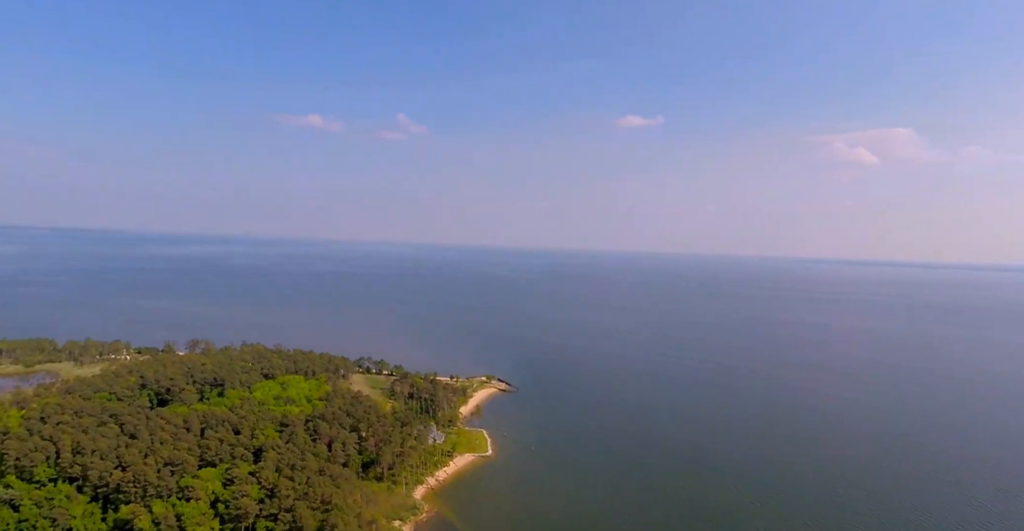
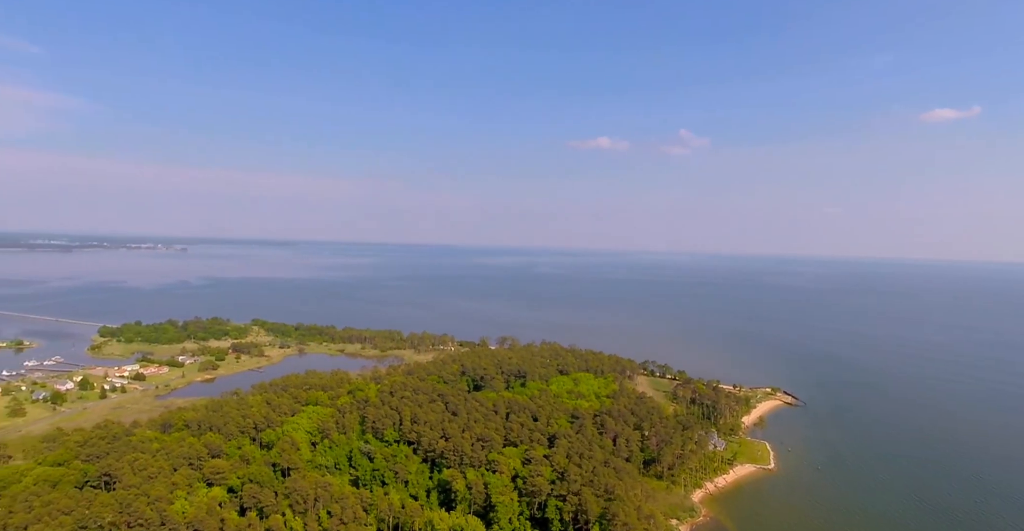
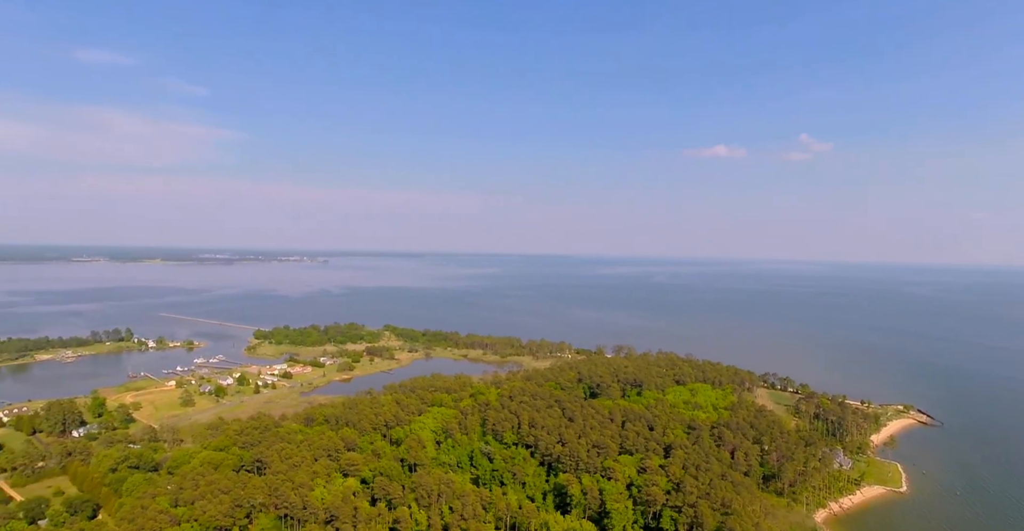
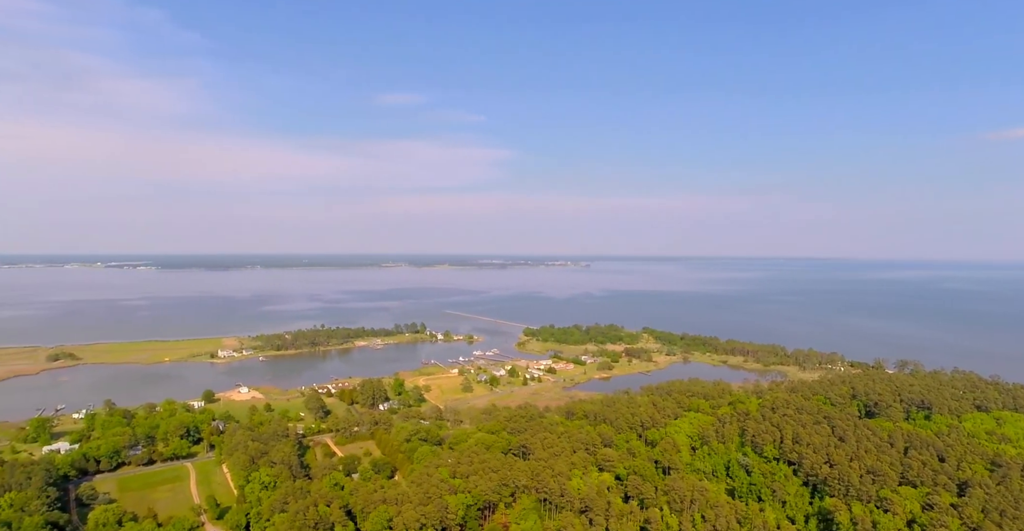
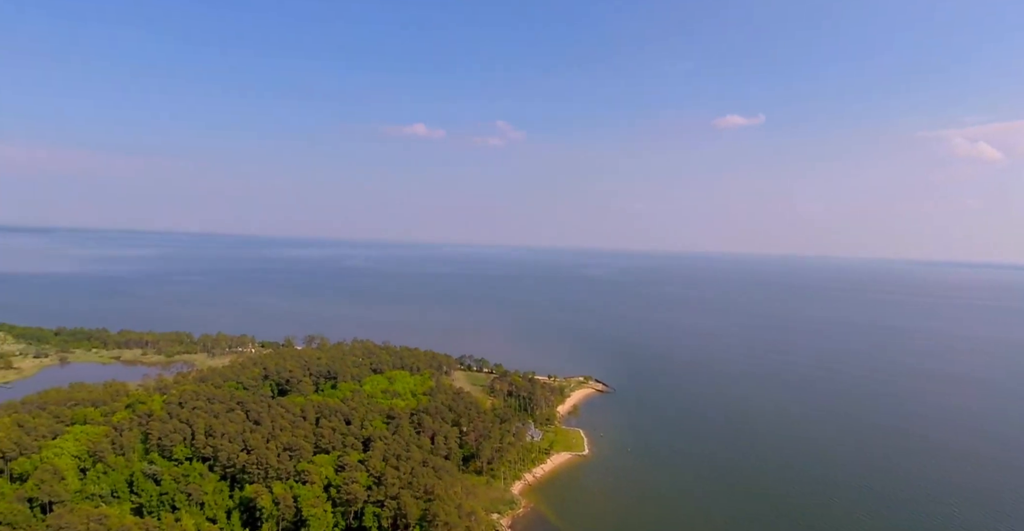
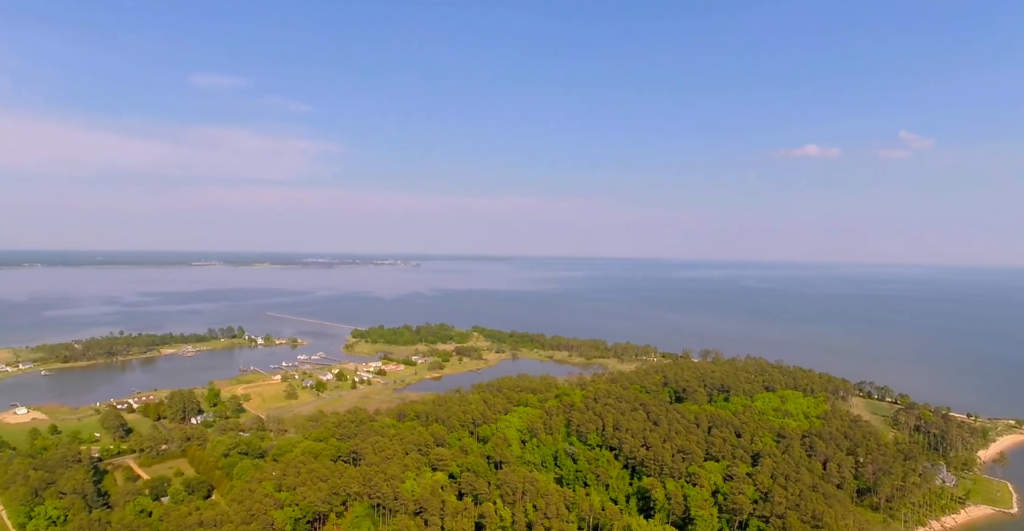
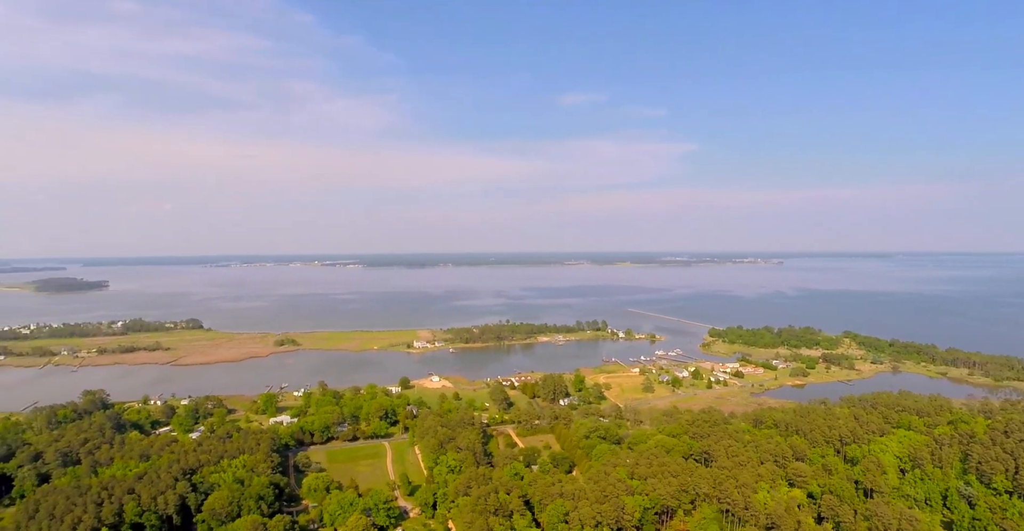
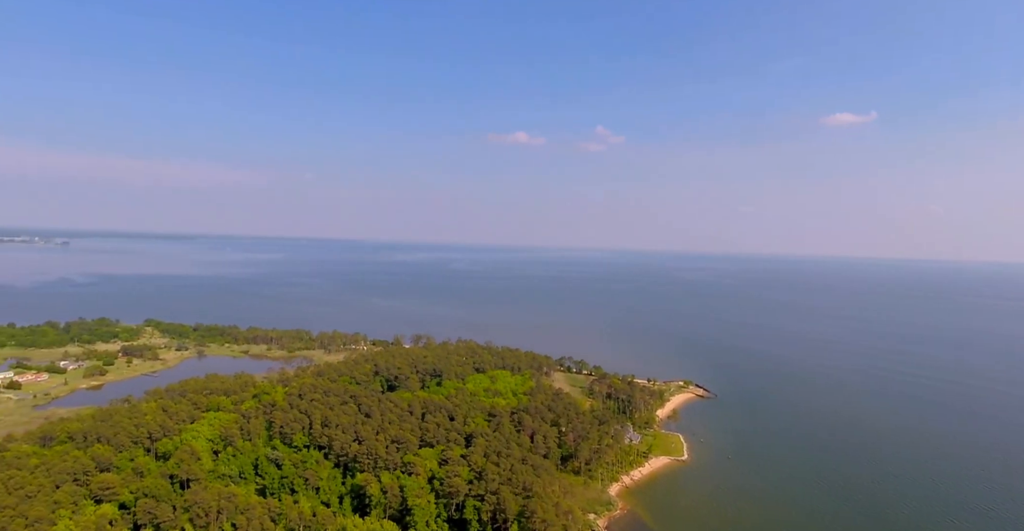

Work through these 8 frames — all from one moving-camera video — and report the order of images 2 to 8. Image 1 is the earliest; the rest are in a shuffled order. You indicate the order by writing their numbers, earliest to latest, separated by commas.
5, 8, 2, 3, 6, 4, 7
